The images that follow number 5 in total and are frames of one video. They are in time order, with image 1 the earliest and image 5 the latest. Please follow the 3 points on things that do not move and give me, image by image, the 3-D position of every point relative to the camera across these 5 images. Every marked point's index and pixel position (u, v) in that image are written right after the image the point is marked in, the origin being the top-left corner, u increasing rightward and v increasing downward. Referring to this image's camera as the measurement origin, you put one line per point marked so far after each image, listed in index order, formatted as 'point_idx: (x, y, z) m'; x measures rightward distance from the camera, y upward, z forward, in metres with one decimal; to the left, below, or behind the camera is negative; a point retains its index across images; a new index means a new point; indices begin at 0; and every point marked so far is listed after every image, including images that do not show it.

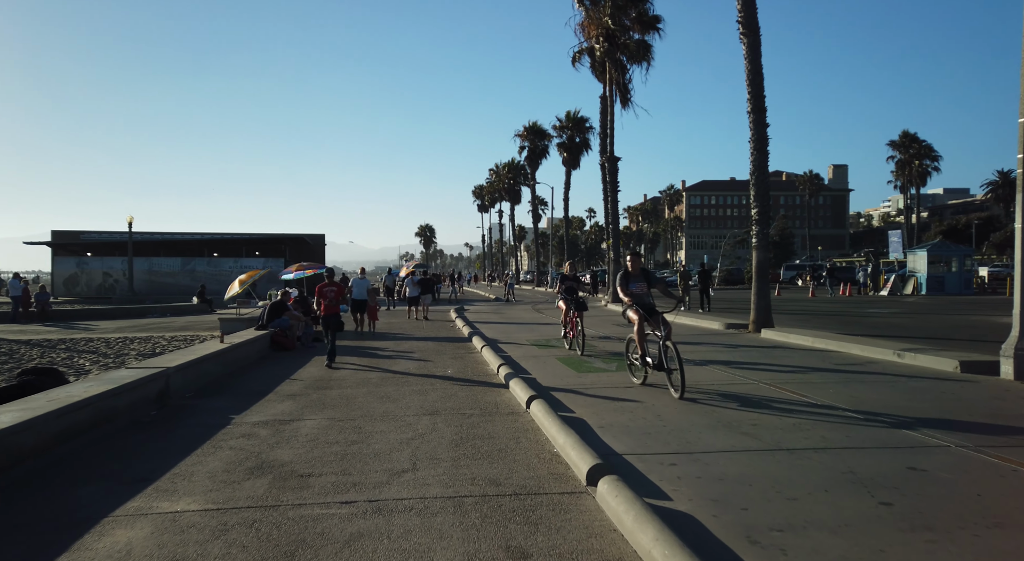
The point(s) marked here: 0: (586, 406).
0: (+0.9, -1.5, +8.4) m
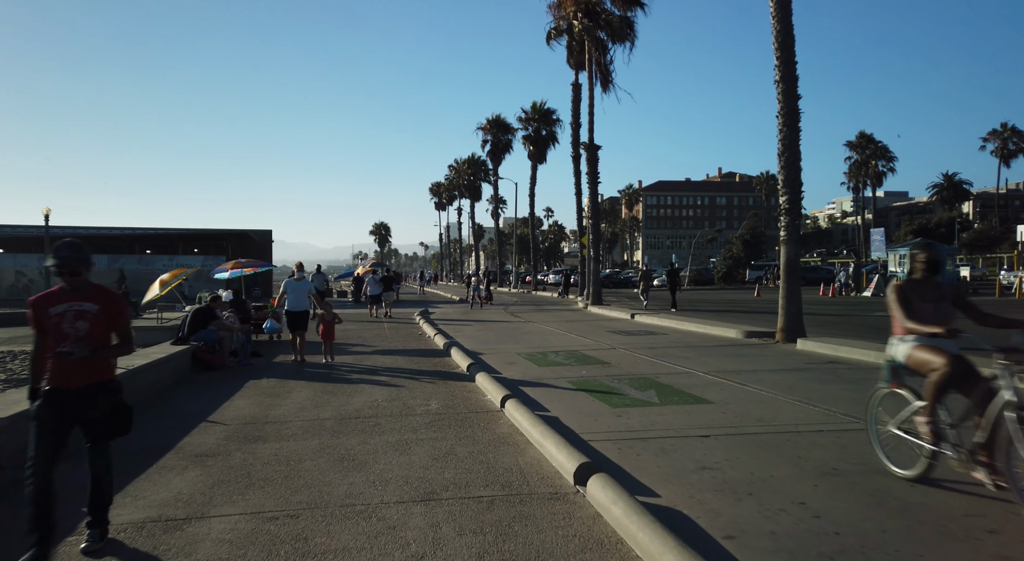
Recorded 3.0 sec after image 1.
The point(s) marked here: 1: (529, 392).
0: (+1.2, -1.5, +5.3) m
1: (+0.2, -1.5, +9.0) m
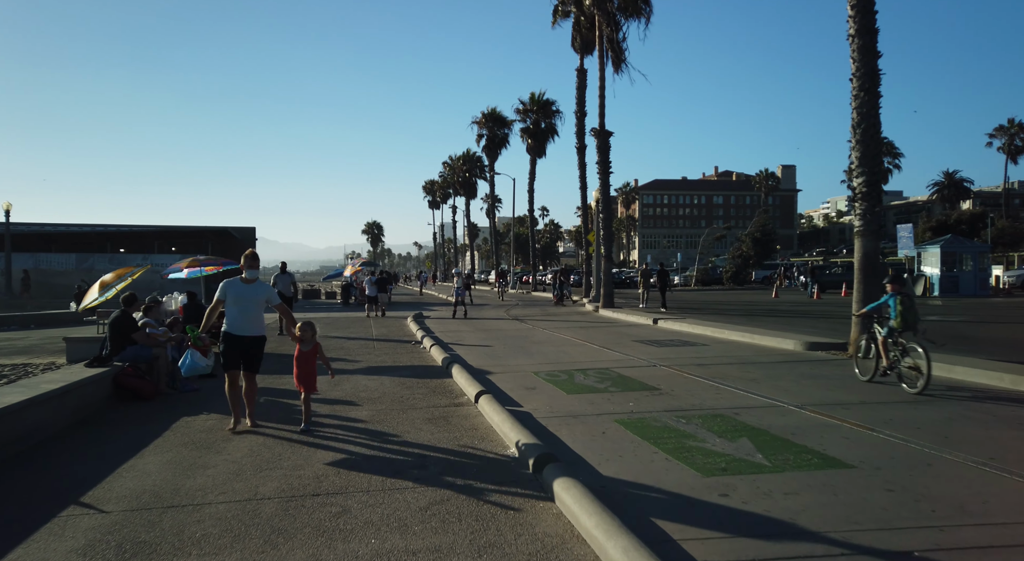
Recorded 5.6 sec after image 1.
0: (+1.5, -1.5, +2.5) m
1: (+0.5, -1.5, +6.2) m
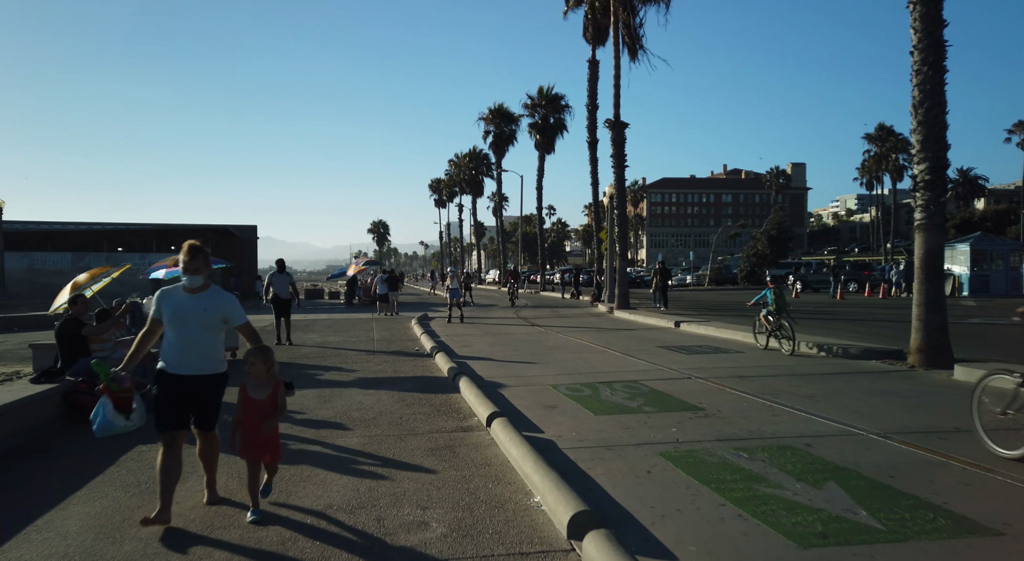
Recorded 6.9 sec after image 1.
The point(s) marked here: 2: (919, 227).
0: (+1.6, -1.5, +1.1) m
1: (+0.7, -1.5, +4.7) m
2: (+6.2, +0.8, +11.0) m
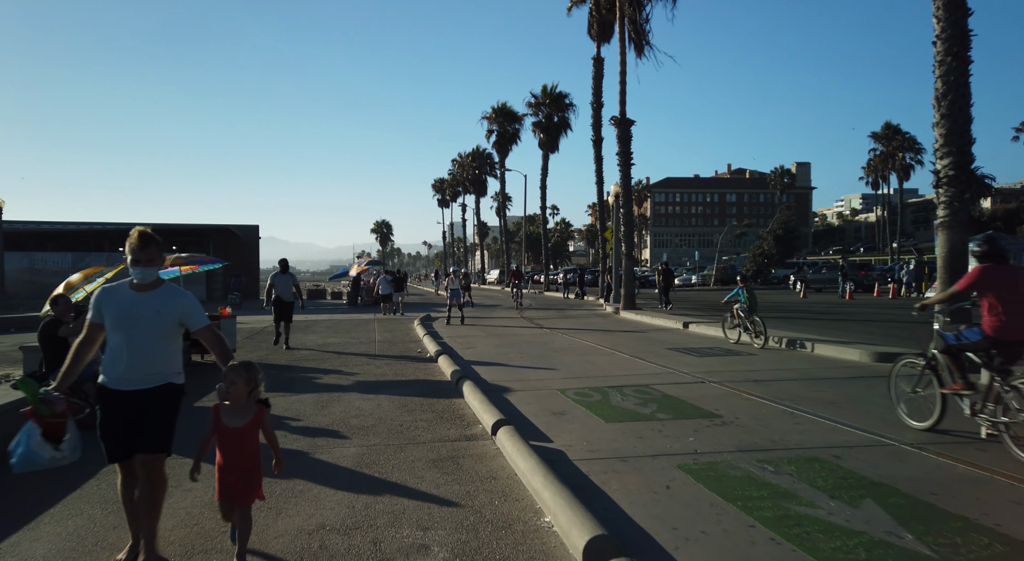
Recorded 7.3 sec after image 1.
0: (+1.7, -1.5, +0.6) m
1: (+0.7, -1.5, +4.3) m
2: (+6.2, +0.8, +10.5) m
